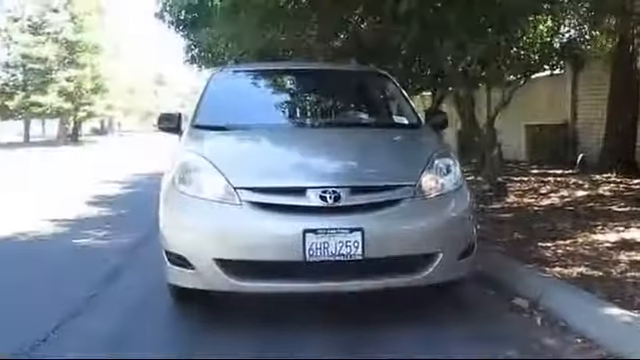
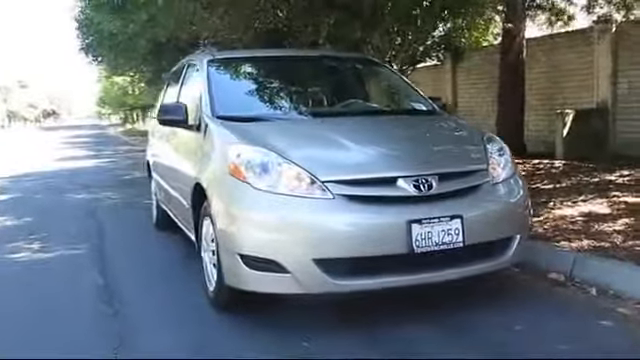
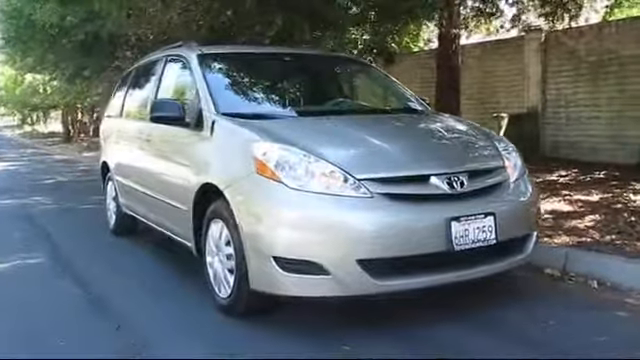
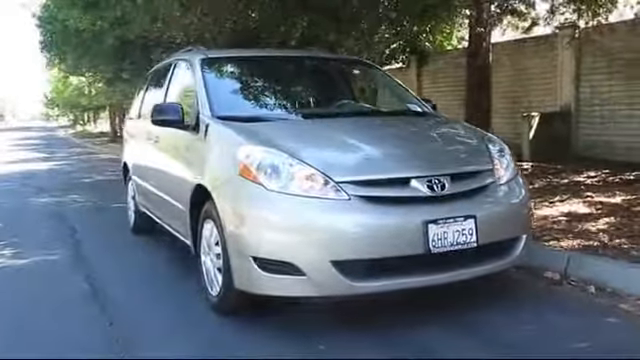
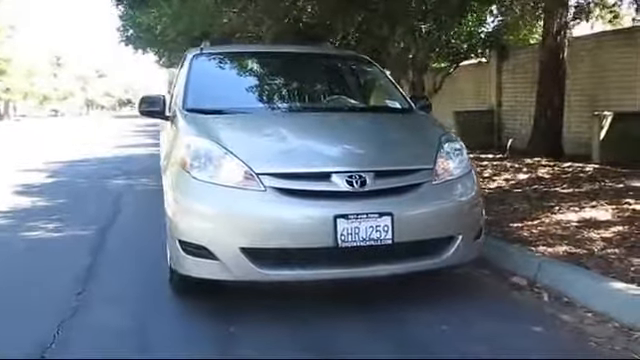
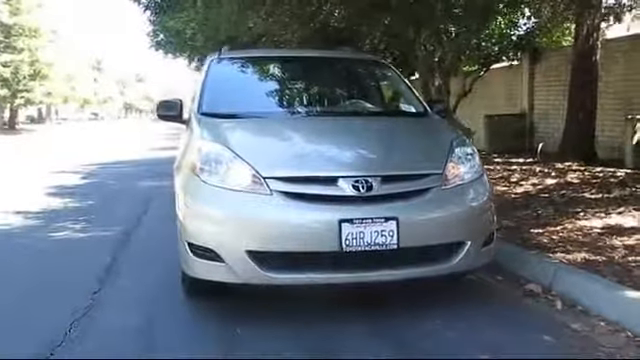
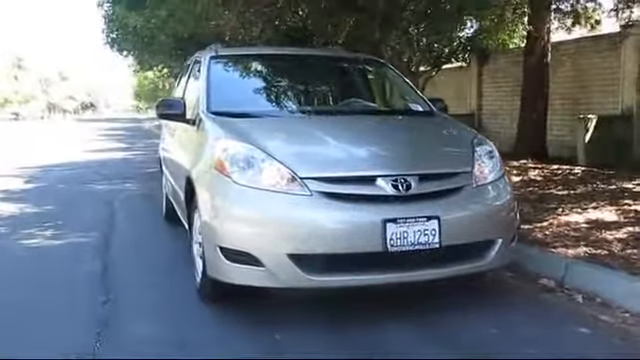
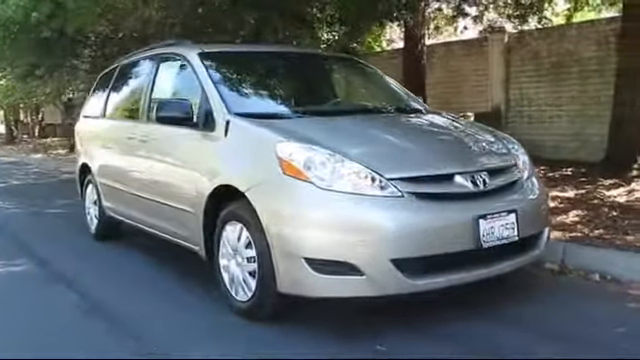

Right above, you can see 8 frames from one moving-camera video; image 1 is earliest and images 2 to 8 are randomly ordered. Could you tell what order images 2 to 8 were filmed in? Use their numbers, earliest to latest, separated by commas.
6, 5, 7, 2, 4, 3, 8
